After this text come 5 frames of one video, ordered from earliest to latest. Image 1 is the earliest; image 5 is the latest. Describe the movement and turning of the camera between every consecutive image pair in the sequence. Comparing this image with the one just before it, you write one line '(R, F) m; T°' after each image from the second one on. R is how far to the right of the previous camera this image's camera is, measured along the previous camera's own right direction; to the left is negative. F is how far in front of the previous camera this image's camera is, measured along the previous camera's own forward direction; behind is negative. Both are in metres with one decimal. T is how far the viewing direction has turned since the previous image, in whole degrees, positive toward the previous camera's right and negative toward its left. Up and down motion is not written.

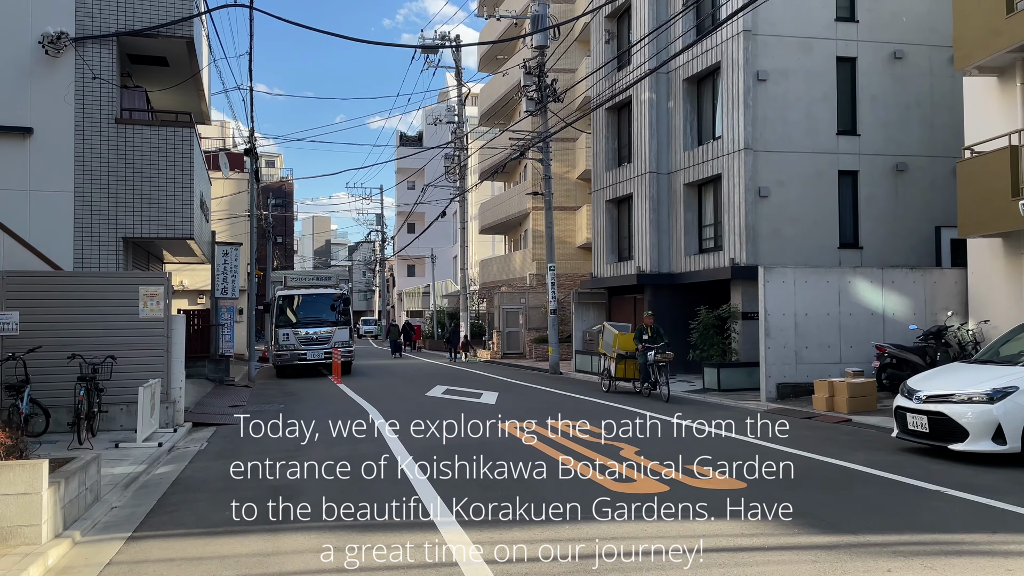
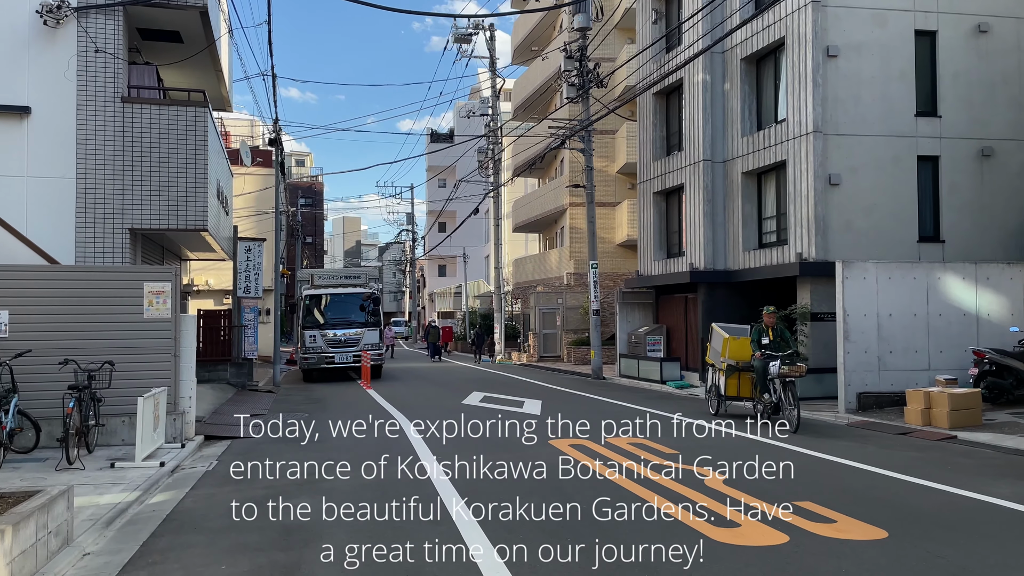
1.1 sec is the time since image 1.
(-0.3, +1.6) m; -2°
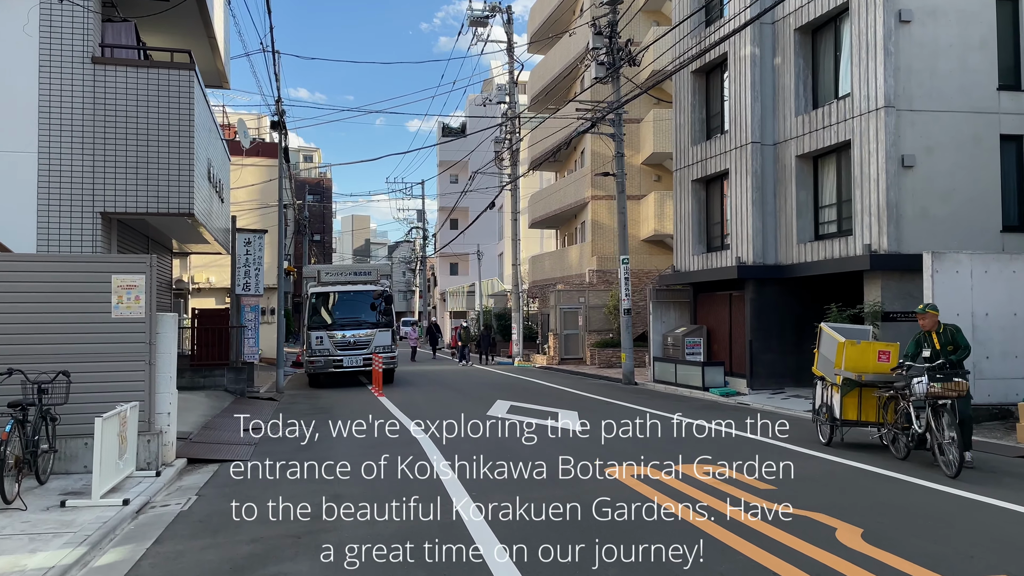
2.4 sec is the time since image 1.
(-0.4, +2.0) m; -1°
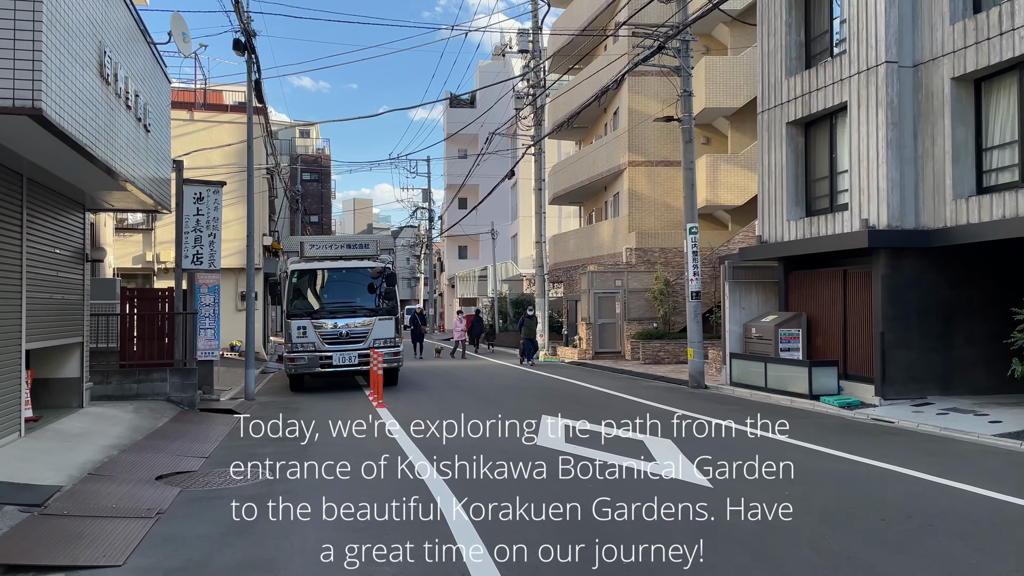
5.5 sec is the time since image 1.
(-0.7, +4.8) m; 0°
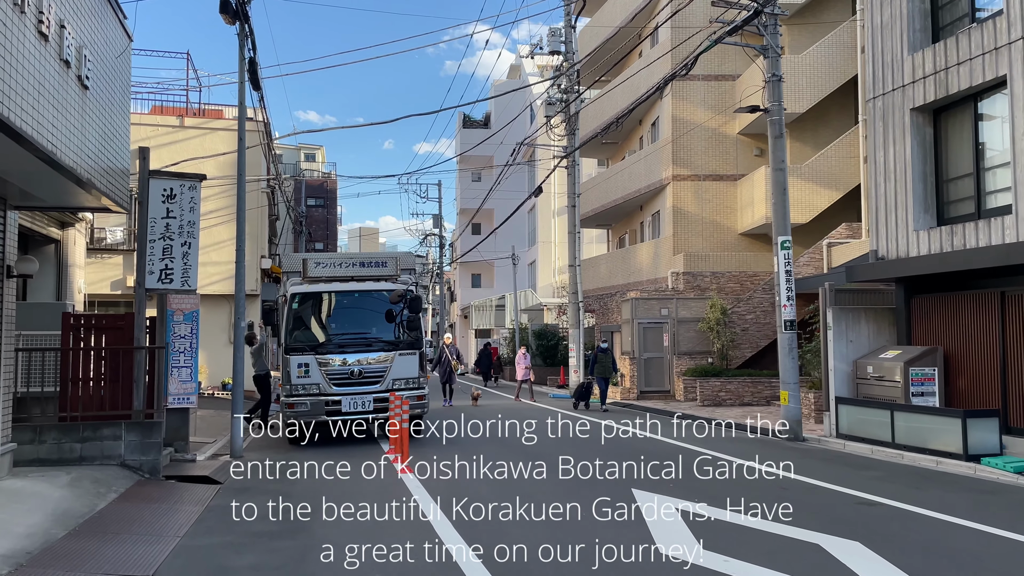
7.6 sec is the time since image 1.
(-0.8, +3.2) m; 0°
